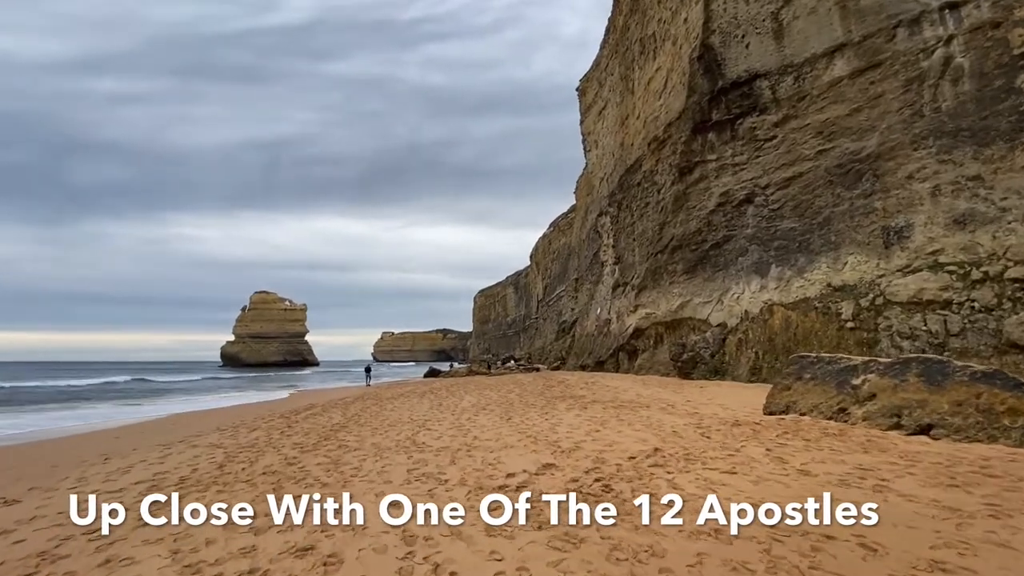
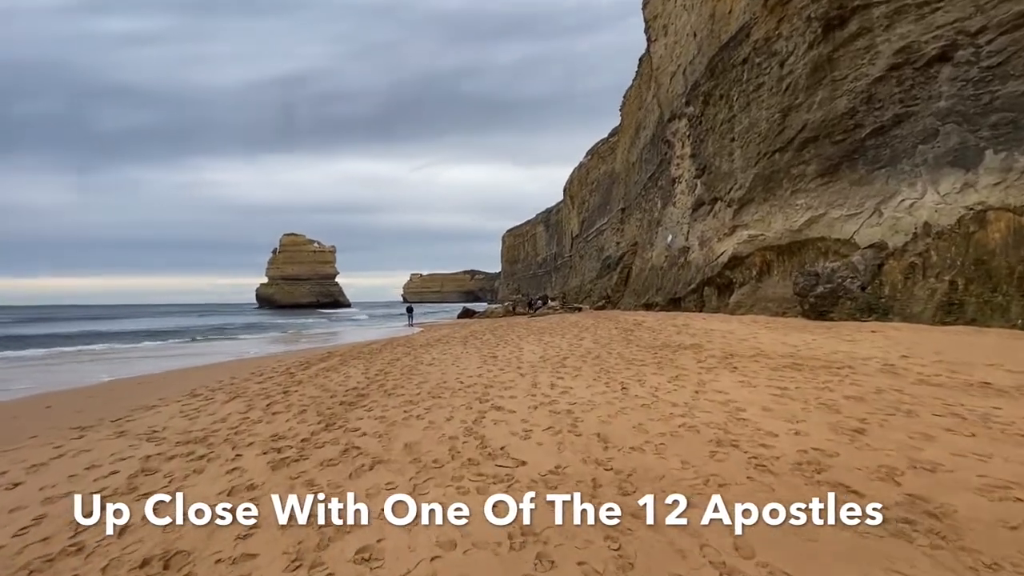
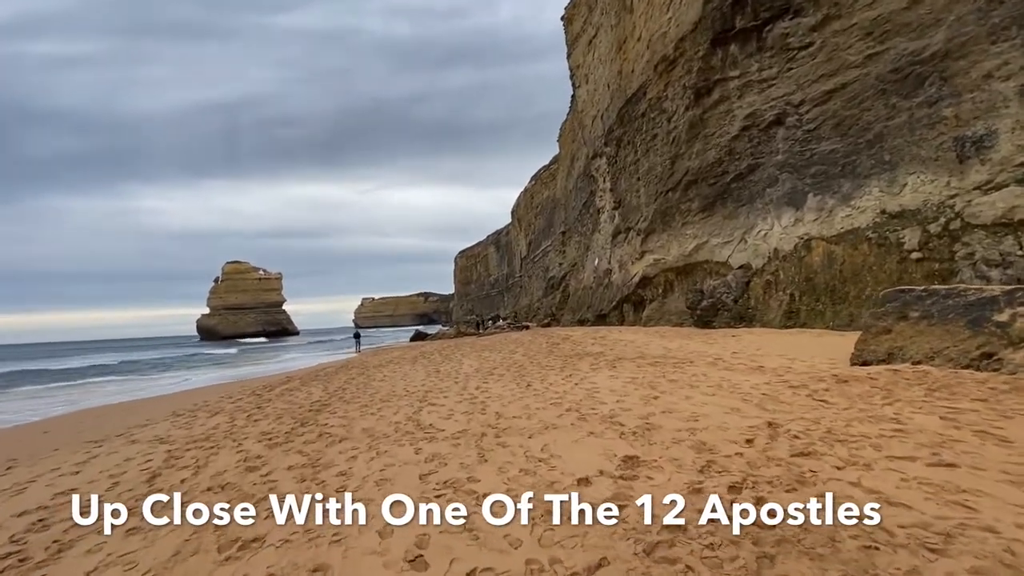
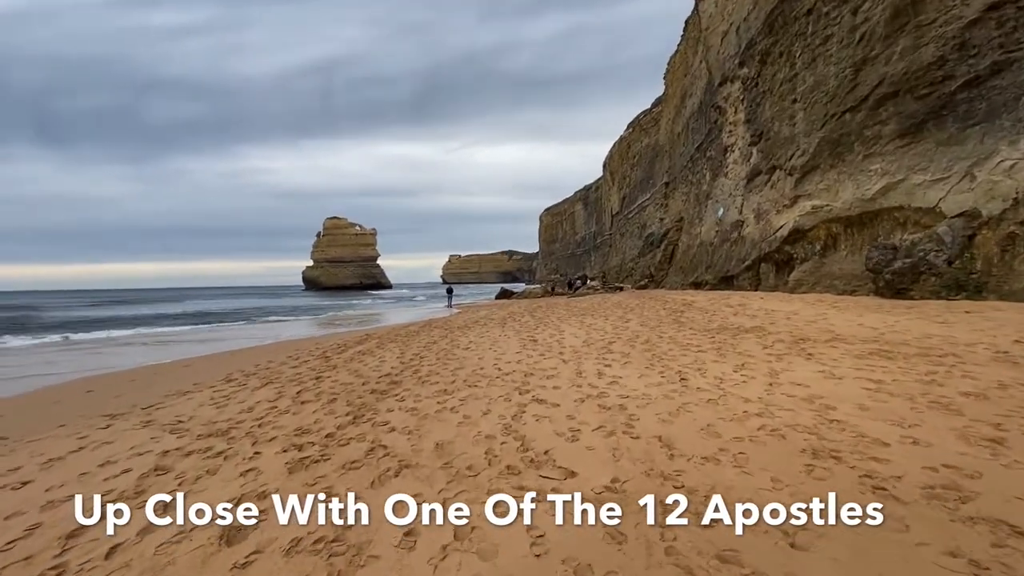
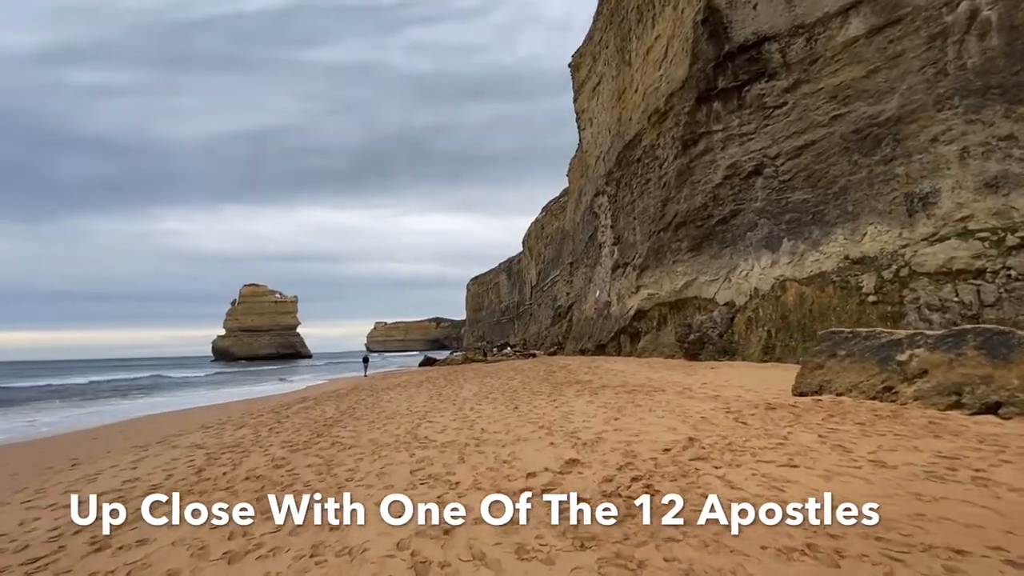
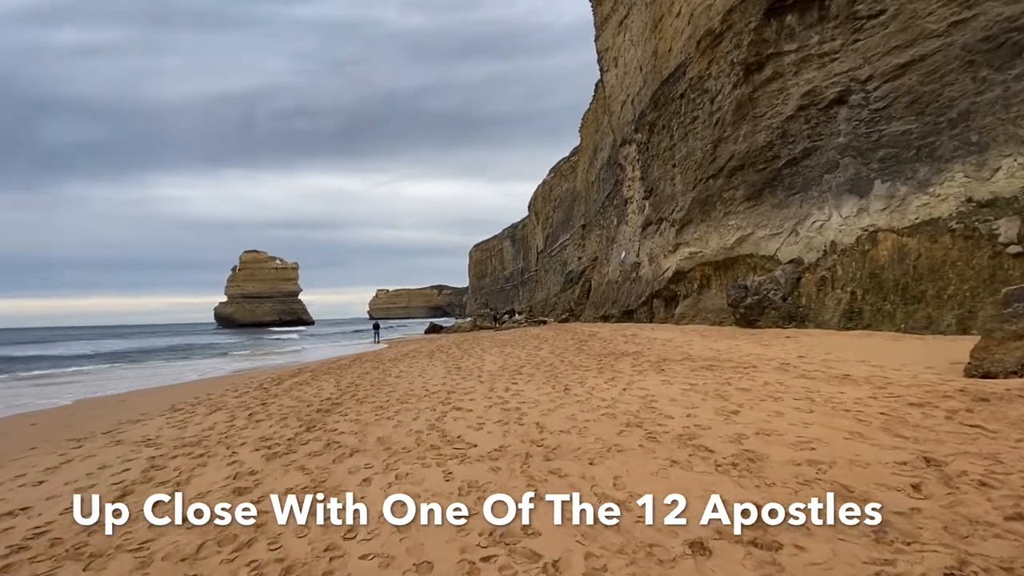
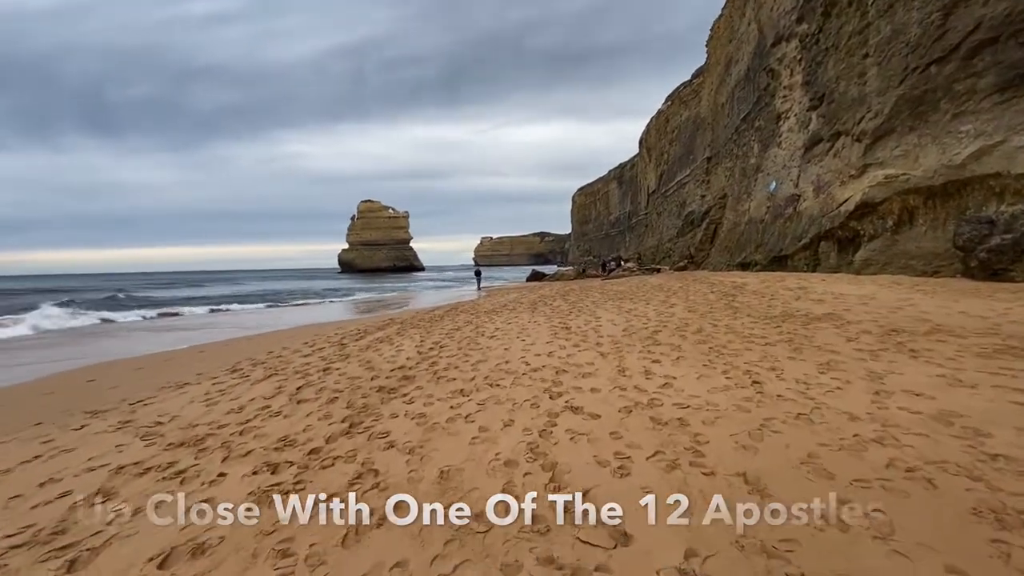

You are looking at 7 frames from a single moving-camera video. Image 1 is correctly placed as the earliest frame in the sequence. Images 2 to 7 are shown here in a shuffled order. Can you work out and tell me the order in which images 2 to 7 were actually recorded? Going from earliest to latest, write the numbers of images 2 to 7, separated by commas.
5, 3, 6, 2, 4, 7
